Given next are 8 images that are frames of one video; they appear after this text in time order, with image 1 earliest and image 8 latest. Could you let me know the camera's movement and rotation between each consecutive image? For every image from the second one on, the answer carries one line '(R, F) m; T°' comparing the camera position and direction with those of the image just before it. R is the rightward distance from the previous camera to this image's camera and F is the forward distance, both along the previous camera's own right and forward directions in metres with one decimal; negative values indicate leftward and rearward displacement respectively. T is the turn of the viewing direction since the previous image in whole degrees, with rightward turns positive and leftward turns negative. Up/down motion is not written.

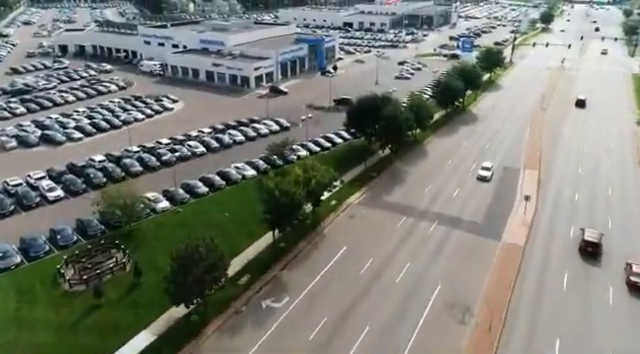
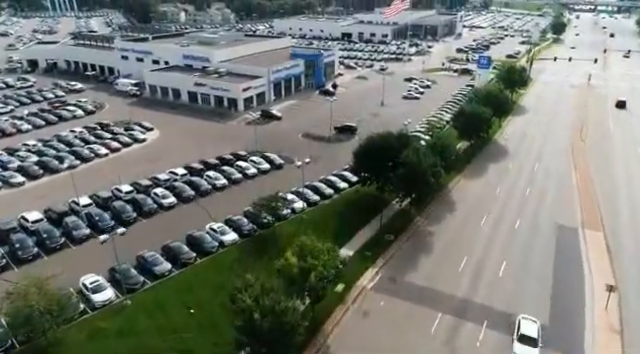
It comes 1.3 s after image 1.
(-0.2, +9.5) m; 0°
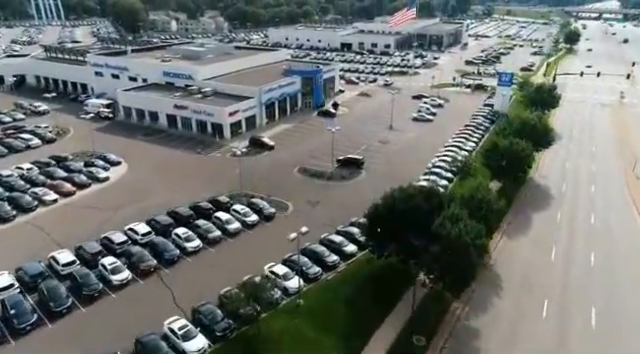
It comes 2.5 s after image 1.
(-0.2, +9.1) m; 0°
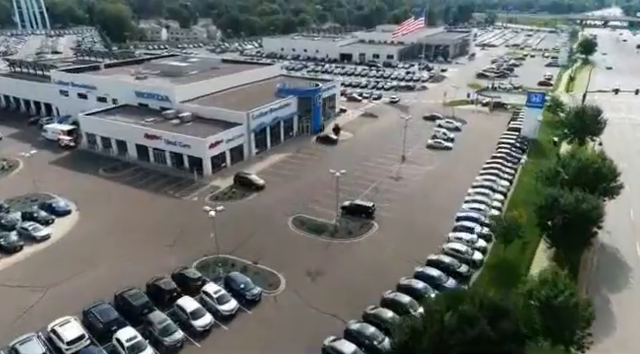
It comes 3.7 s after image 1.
(-0.2, +9.4) m; 0°
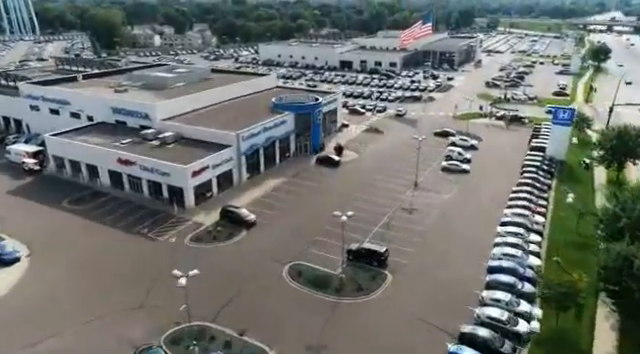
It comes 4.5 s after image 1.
(-0.2, +6.4) m; 0°
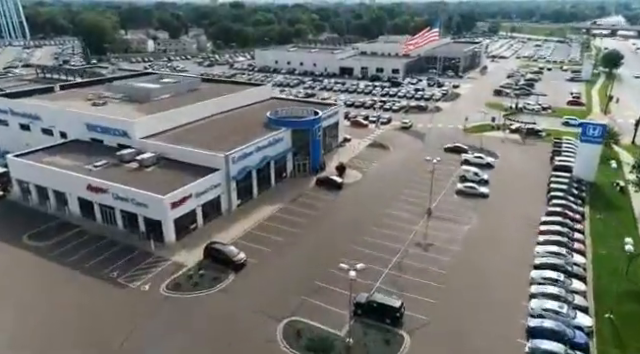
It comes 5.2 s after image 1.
(-0.2, +5.3) m; 0°
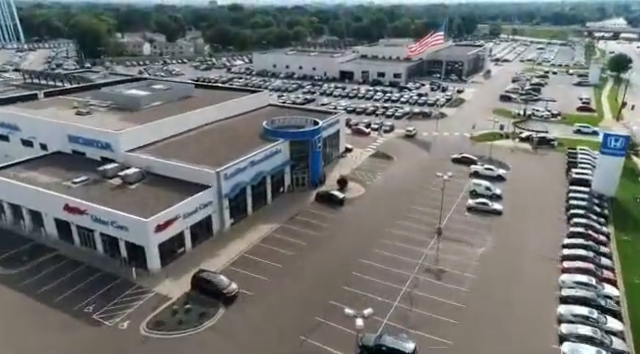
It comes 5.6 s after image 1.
(-0.1, +3.2) m; 0°
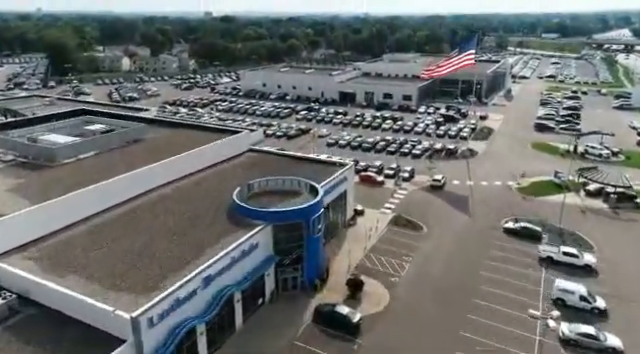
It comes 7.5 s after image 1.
(-0.3, +15.6) m; 0°
